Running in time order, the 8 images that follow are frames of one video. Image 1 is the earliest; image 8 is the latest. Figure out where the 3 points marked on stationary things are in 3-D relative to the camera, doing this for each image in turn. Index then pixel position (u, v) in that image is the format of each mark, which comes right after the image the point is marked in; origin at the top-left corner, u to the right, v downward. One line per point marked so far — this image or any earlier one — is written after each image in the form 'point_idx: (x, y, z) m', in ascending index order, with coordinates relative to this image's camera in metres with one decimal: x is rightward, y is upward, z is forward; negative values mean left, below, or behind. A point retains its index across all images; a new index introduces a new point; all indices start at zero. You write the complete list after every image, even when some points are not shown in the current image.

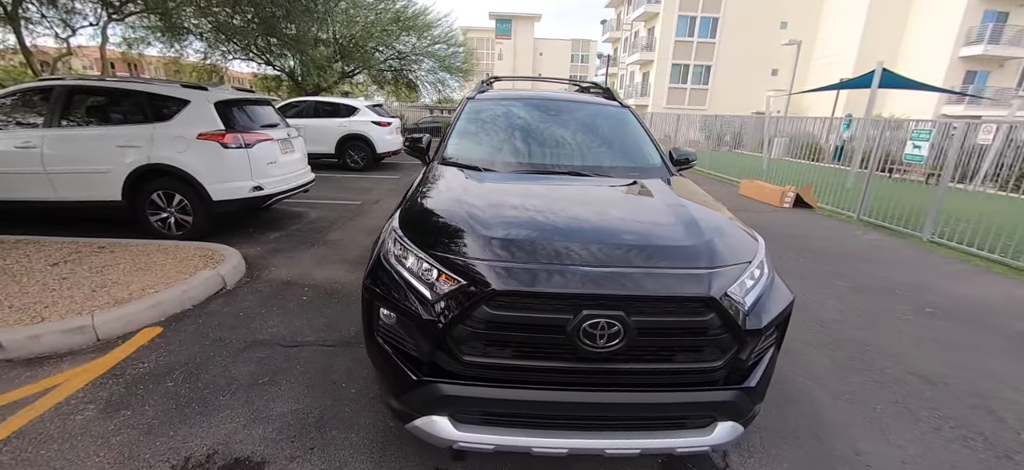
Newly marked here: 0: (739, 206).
0: (+4.1, +0.5, +7.6) m
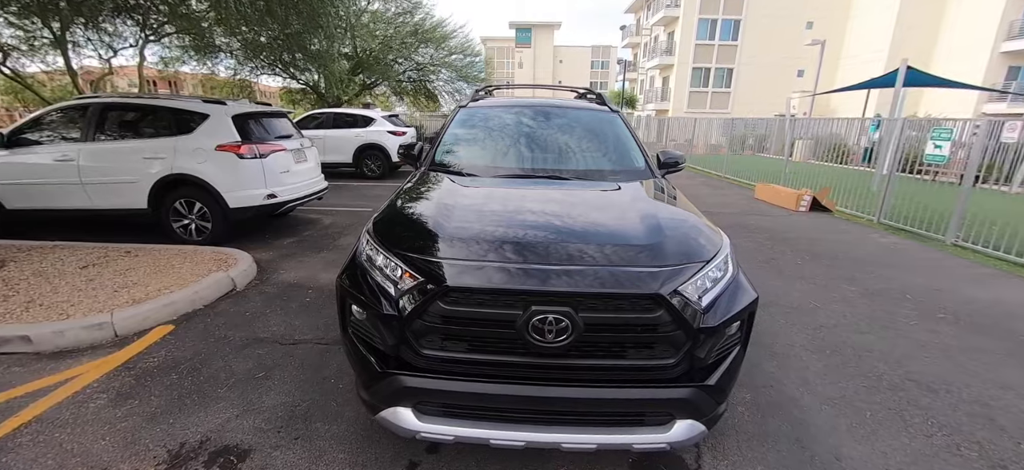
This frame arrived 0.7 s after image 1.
0: (+4.3, +0.5, +7.5) m
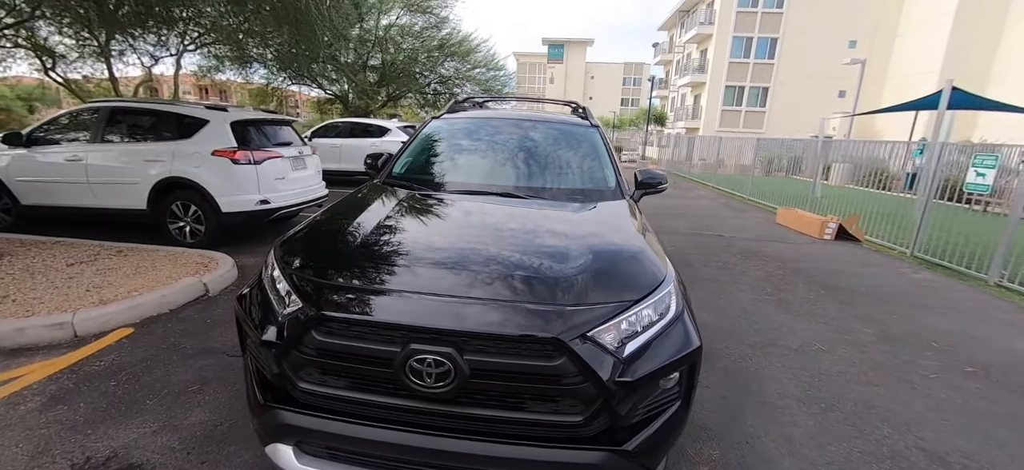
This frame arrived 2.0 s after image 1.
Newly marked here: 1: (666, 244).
0: (+4.4, 0.0, +7.0) m
1: (+2.2, -0.2, +6.0) m
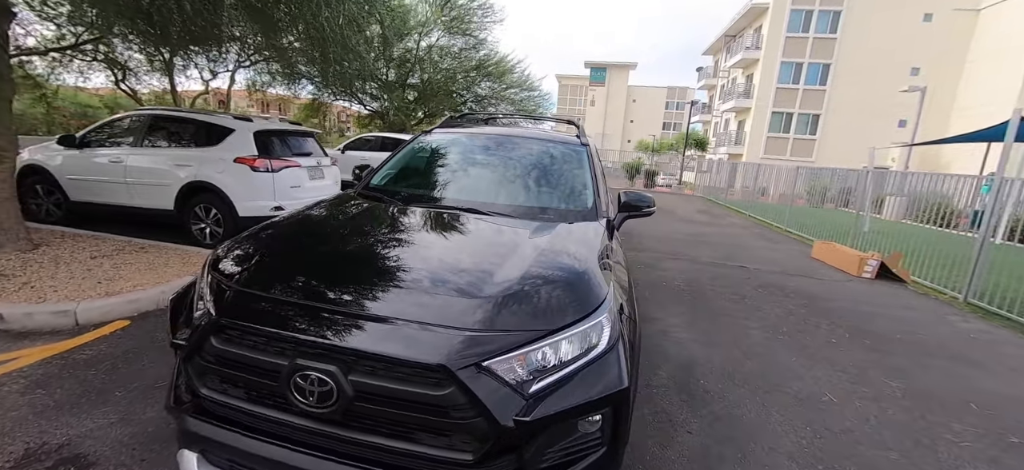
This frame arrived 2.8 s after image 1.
0: (+4.6, -0.6, +6.5) m
1: (+2.3, -0.5, +5.7) m
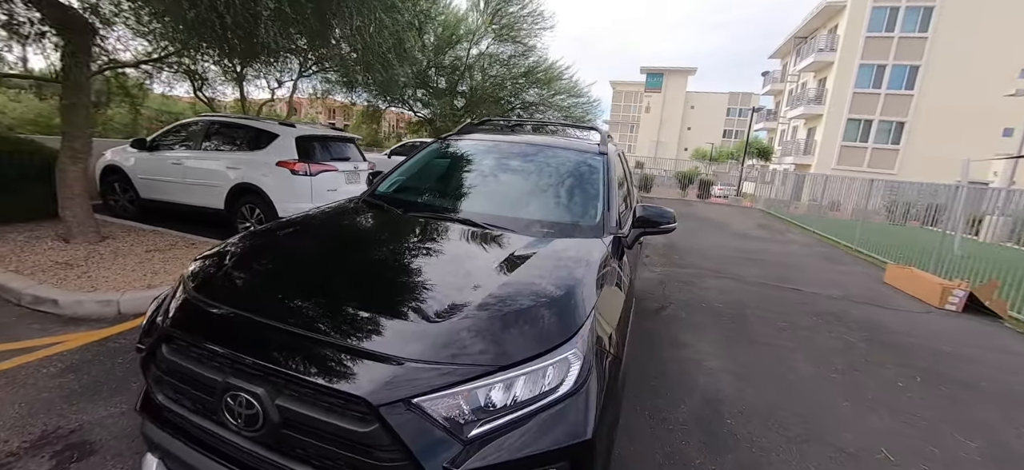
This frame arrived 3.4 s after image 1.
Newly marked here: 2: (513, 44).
0: (+5.0, -0.9, +5.8) m
1: (+2.7, -0.7, +5.2) m
2: (0.0, +6.8, +14.8) m
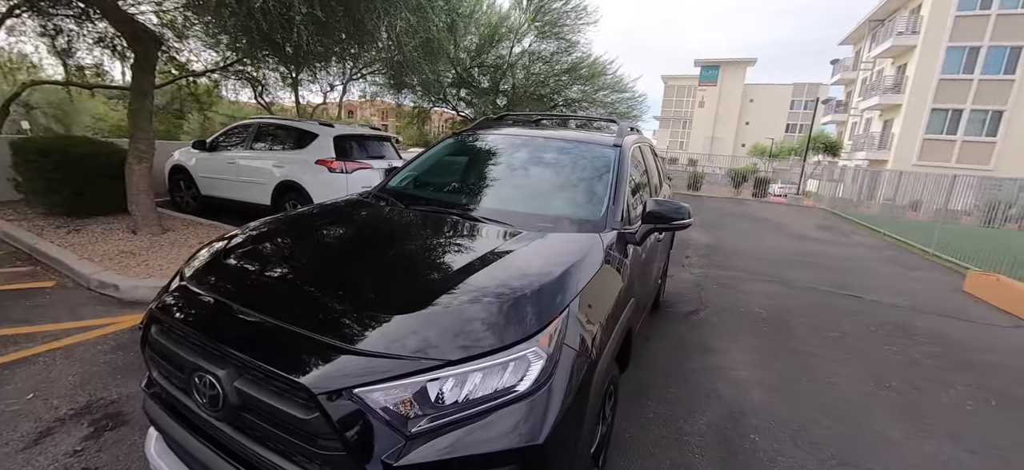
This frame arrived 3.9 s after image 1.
0: (+5.4, -0.9, +5.1) m
1: (+3.0, -0.7, +4.8) m
2: (+1.6, +6.9, +14.6) m
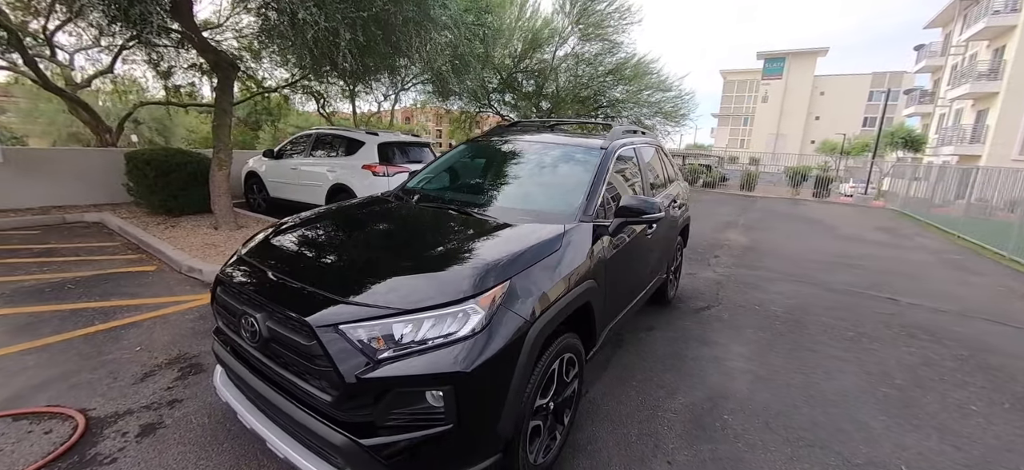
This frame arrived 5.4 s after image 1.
0: (+5.6, -0.9, +4.8) m
1: (+3.3, -0.7, +4.8) m
2: (+3.1, +6.9, +14.8) m
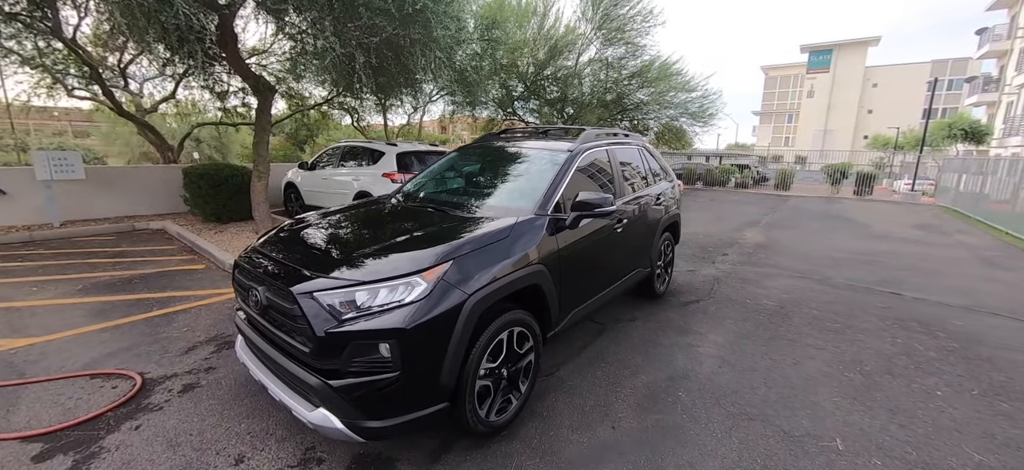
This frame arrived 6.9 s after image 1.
0: (+5.6, -0.8, +4.7) m
1: (+3.3, -0.7, +4.9) m
2: (+3.9, +6.8, +14.9) m
